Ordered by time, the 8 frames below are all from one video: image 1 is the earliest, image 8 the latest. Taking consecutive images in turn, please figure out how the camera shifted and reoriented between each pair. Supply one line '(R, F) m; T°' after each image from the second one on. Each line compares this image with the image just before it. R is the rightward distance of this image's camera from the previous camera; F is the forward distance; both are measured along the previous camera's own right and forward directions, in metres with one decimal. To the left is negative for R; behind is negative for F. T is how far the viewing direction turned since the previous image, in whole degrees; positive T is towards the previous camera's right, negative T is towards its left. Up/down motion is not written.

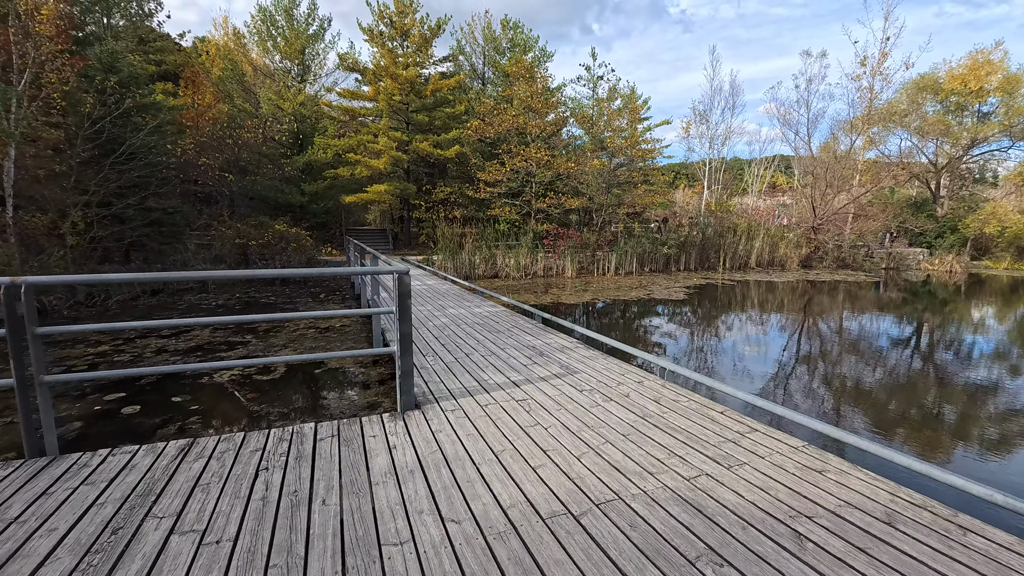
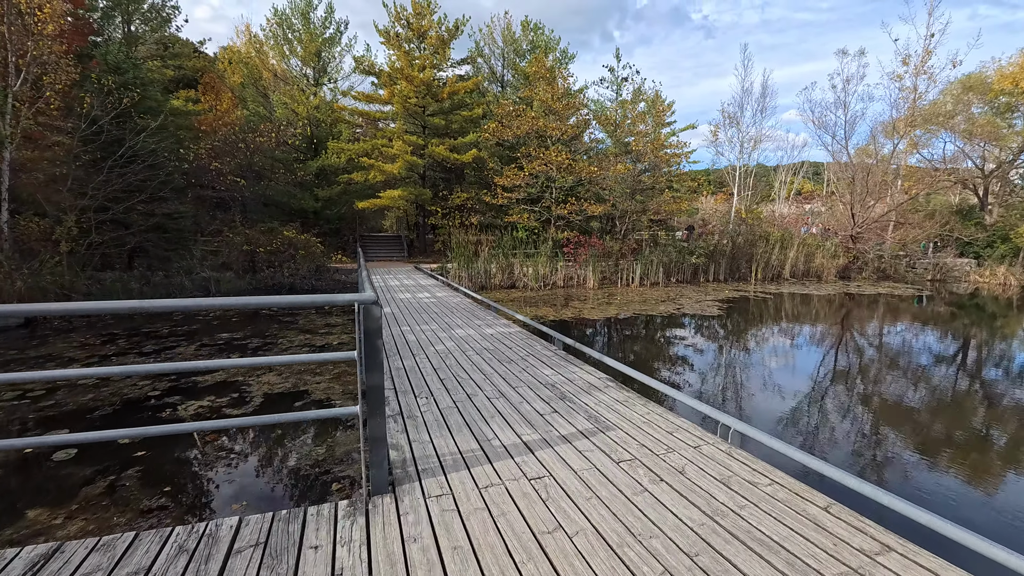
(0.0, +0.6) m; -2°
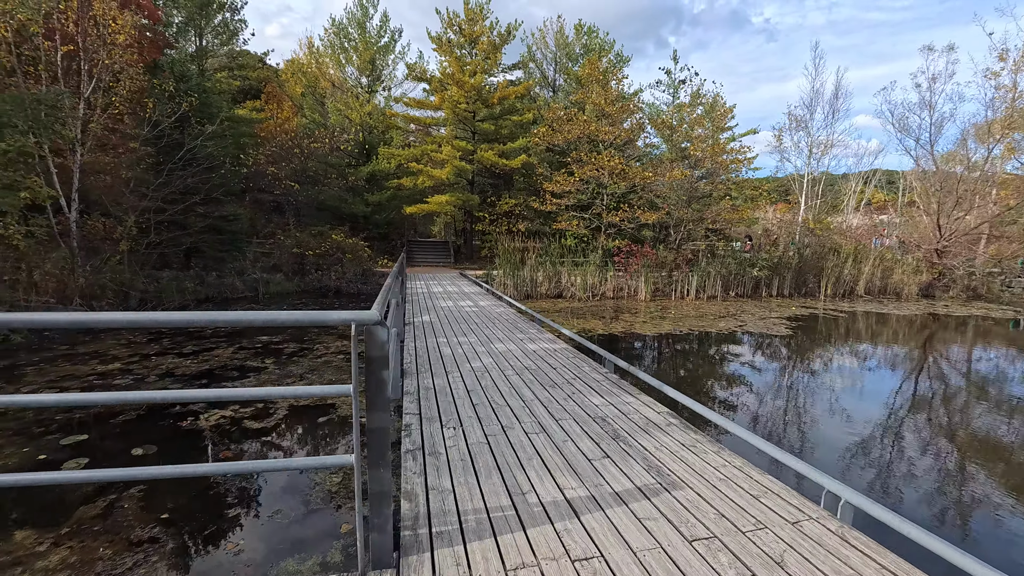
(0.0, +0.4) m; -6°
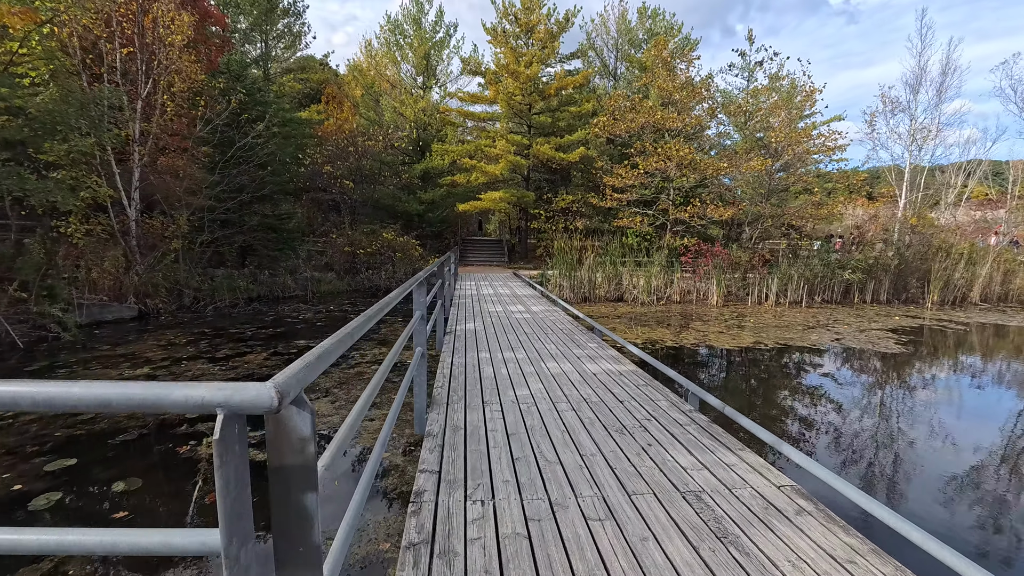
(0.0, +0.6) m; -7°
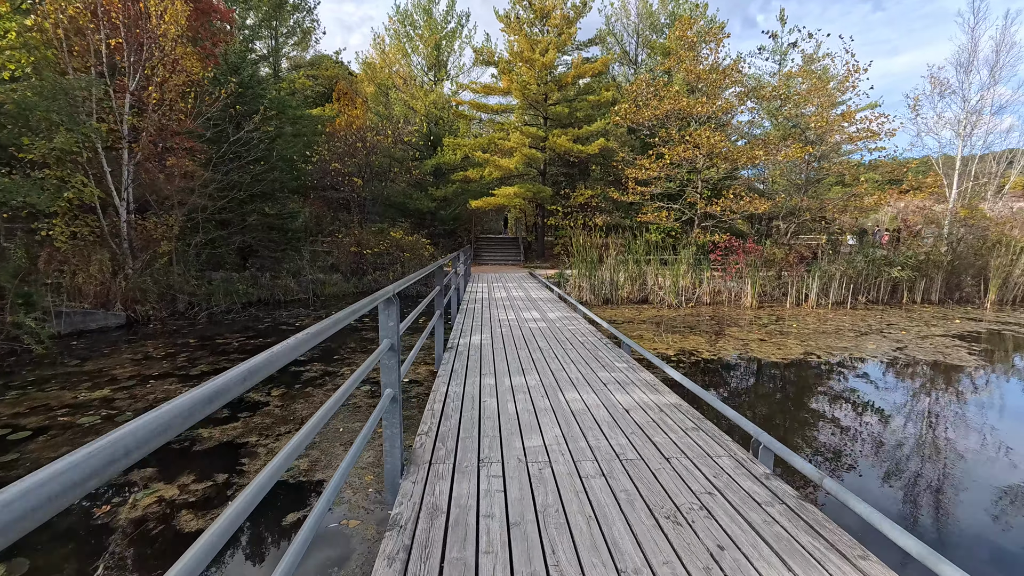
(0.0, +0.6) m; -2°
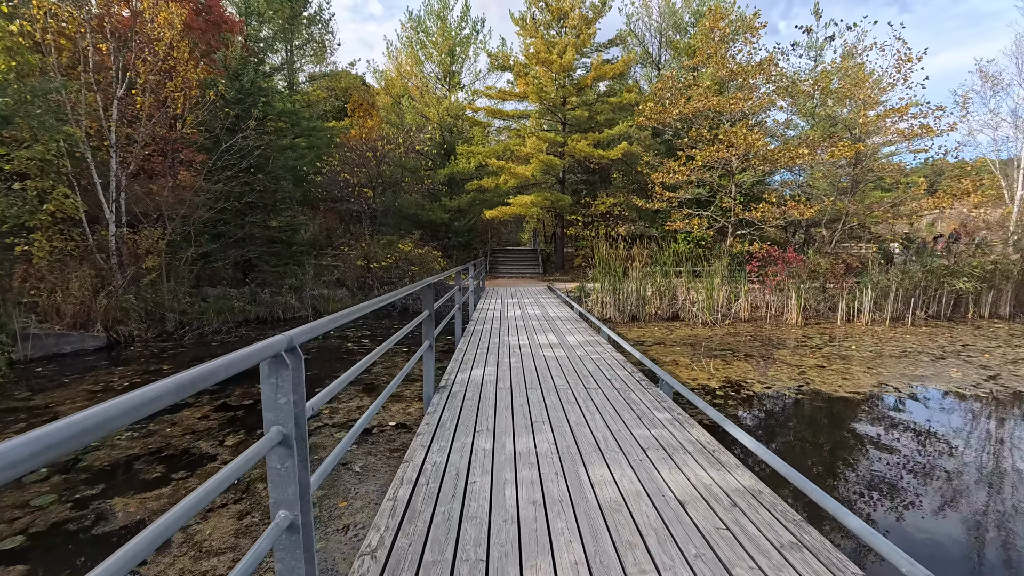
(+0.1, +0.7) m; -2°
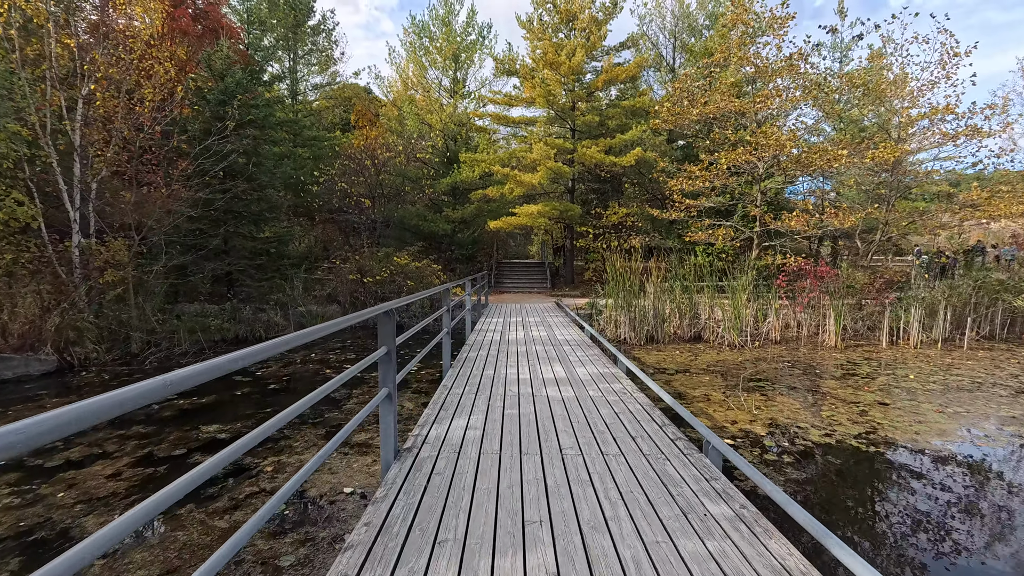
(+0.1, +0.7) m; -1°
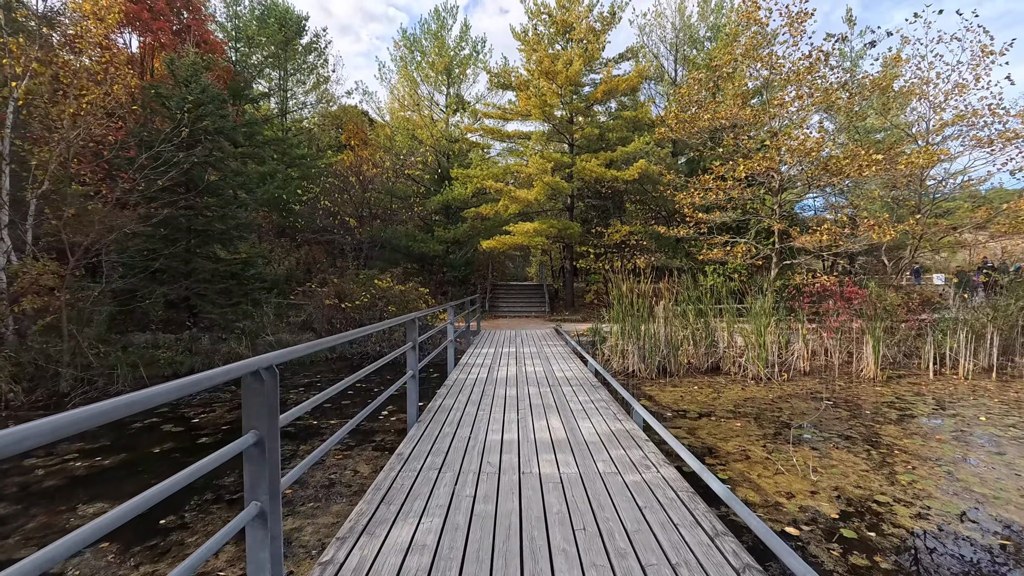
(+0.1, +0.8) m; 0°
